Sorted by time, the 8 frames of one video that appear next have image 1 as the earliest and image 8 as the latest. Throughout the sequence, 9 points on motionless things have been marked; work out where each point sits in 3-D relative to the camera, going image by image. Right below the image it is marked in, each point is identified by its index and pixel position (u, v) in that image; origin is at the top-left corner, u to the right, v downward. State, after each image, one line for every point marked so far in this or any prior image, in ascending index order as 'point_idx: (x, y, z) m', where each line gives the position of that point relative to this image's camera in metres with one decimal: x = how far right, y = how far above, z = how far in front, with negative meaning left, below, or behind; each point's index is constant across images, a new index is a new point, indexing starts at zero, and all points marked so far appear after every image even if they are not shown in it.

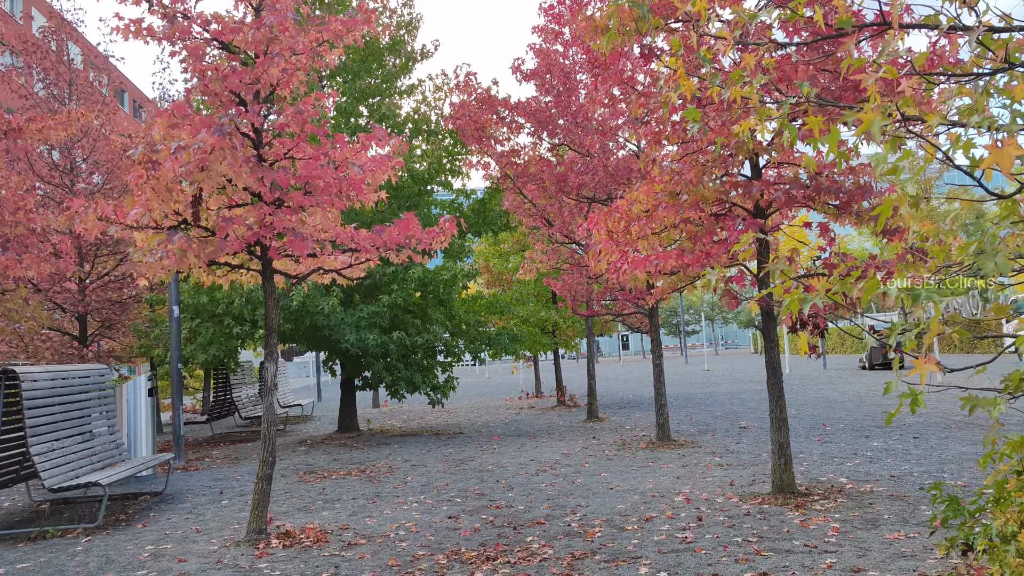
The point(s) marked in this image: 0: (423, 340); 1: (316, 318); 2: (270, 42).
0: (-1.3, -0.8, +13.5) m
1: (-2.8, -0.4, +12.6) m
2: (-1.8, +1.9, +6.7) m
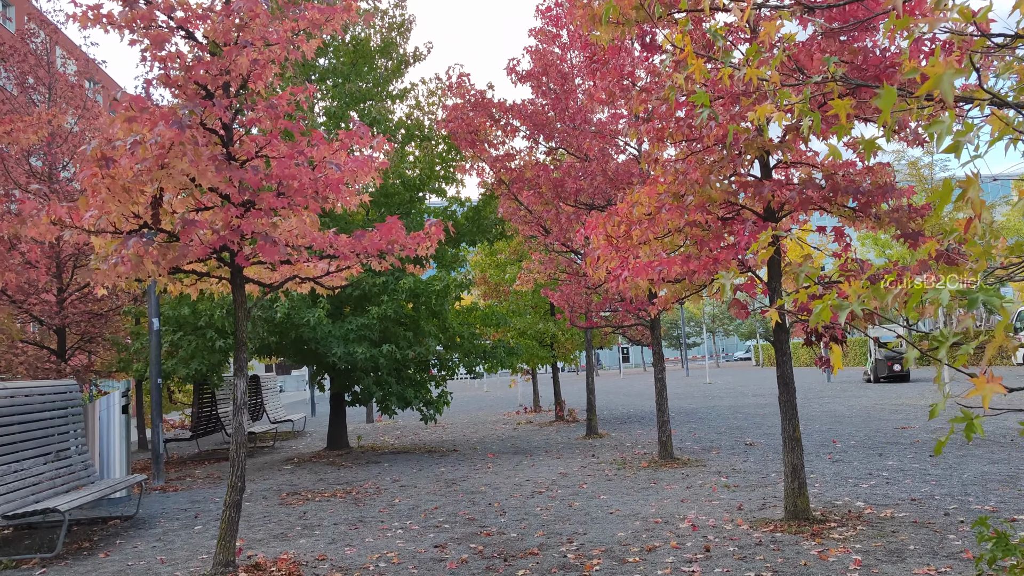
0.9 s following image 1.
0: (-1.4, -0.9, +13.0) m
1: (-2.8, -0.6, +12.1) m
2: (-1.9, +1.8, +6.2) m
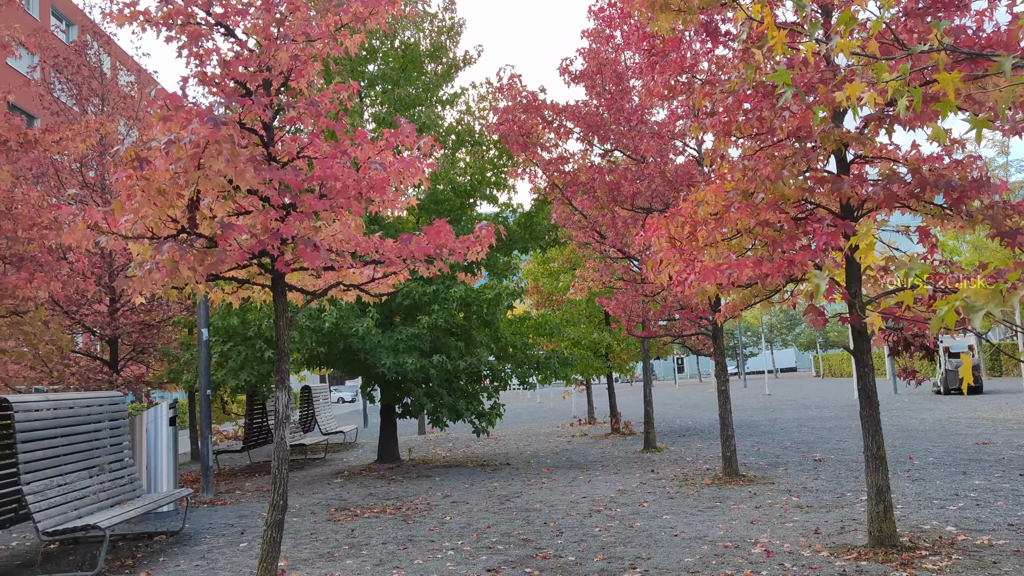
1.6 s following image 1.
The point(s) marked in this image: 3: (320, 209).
0: (-0.6, -1.1, +12.6) m
1: (-2.1, -0.7, +11.8) m
2: (-1.5, +1.7, +5.9) m
3: (-1.2, +0.5, +5.7) m
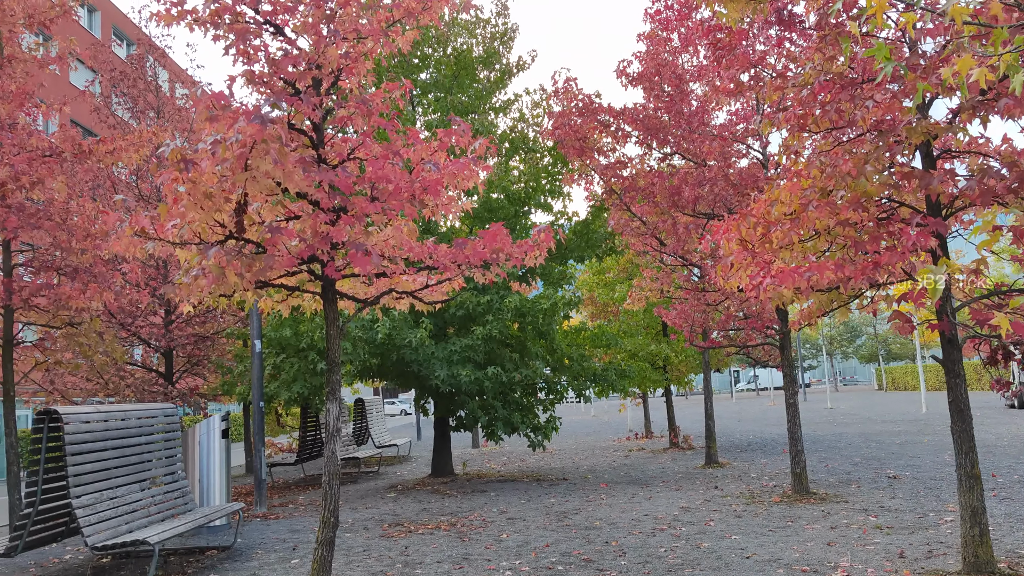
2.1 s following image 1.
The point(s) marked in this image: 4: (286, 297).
0: (+0.1, -1.2, +12.3) m
1: (-1.4, -0.8, +11.5) m
2: (-1.2, +1.7, +5.7) m
3: (-0.9, +0.5, +5.5) m
4: (-1.7, -0.1, +6.5) m
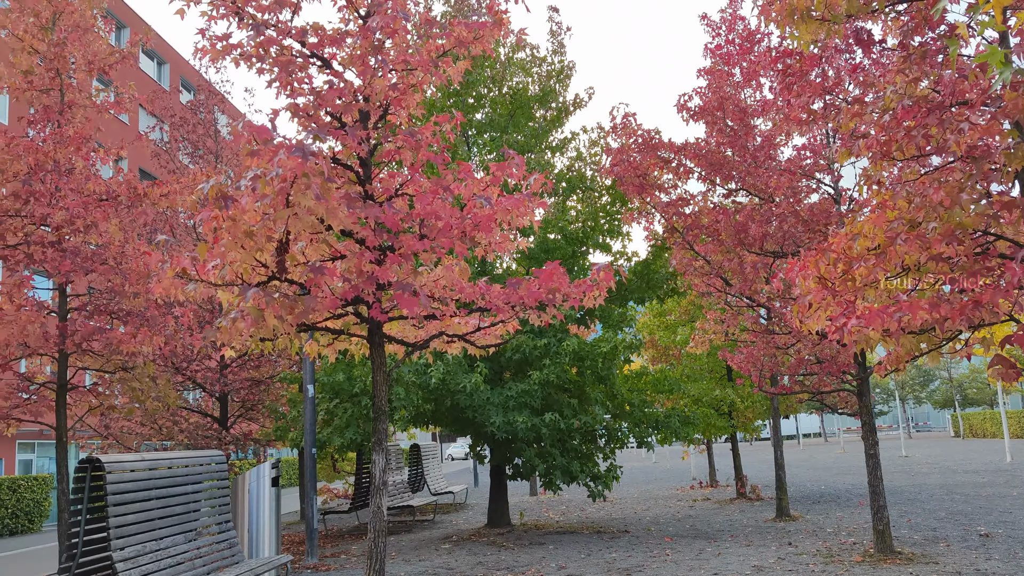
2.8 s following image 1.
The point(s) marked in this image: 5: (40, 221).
0: (+0.9, -1.8, +11.8) m
1: (-0.7, -1.4, +11.2) m
2: (-0.8, +1.4, +5.4) m
3: (-0.5, +0.2, +5.2) m
4: (-1.3, -0.4, +6.2) m
5: (-4.8, +0.7, +9.1) m
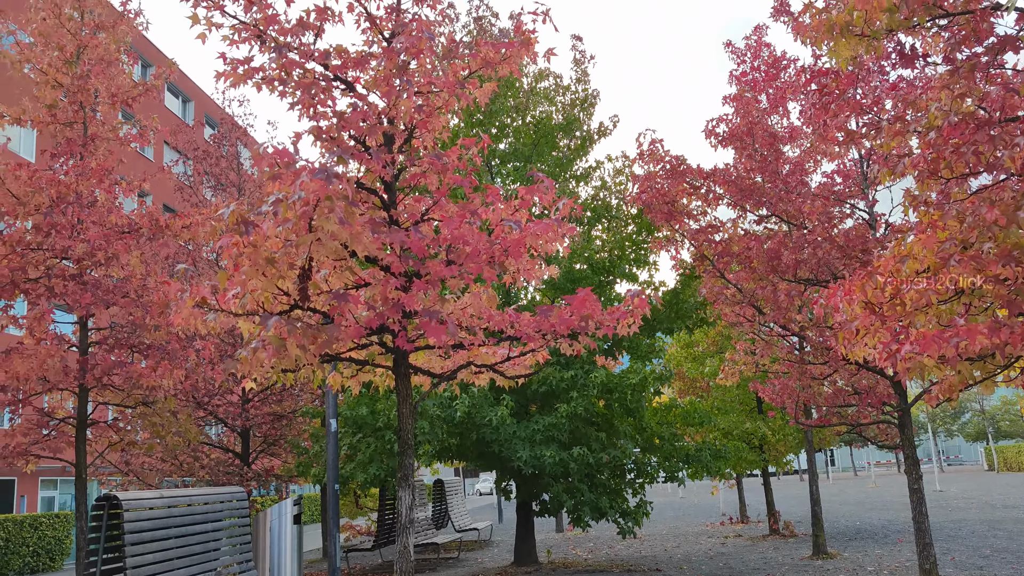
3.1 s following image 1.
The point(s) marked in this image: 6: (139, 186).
0: (+1.2, -2.2, +11.5) m
1: (-0.3, -1.8, +10.9) m
2: (-0.7, +1.3, +5.3) m
3: (-0.4, +0.1, +5.0) m
4: (-1.1, -0.6, +6.0) m
5: (-4.5, +0.3, +9.0) m
6: (-4.3, +1.2, +10.3) m
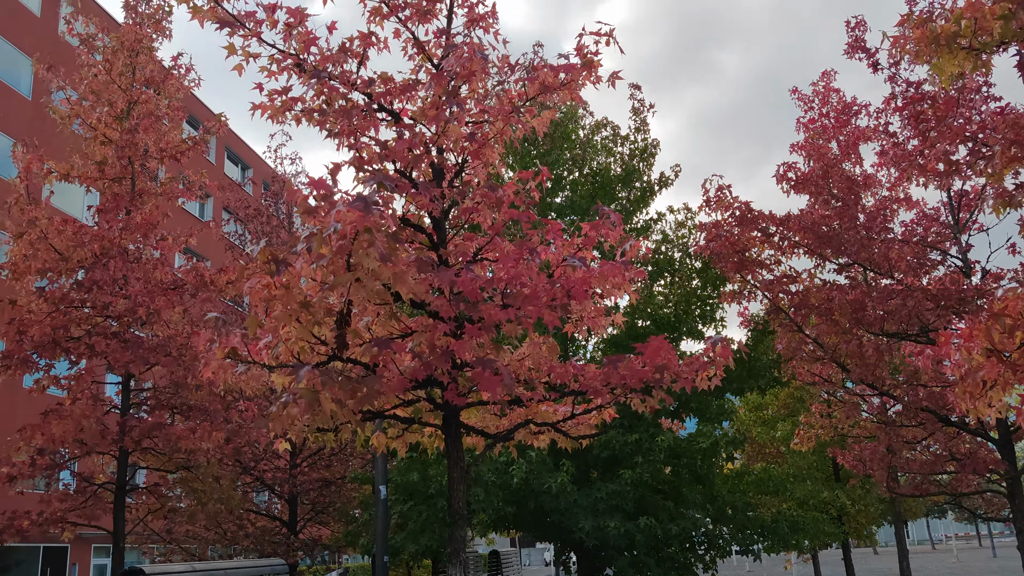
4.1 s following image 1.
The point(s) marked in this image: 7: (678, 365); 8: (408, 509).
0: (+2.0, -2.8, +10.6) m
1: (+0.3, -2.4, +10.2) m
2: (-0.3, +1.0, +4.8) m
3: (0.0, -0.2, +4.4) m
4: (-0.7, -0.9, +5.4) m
5: (-4.0, -0.2, +8.6) m
6: (-3.7, +0.5, +10.0) m
7: (+0.9, -0.4, +4.9) m
8: (-1.4, -2.9, +11.7) m
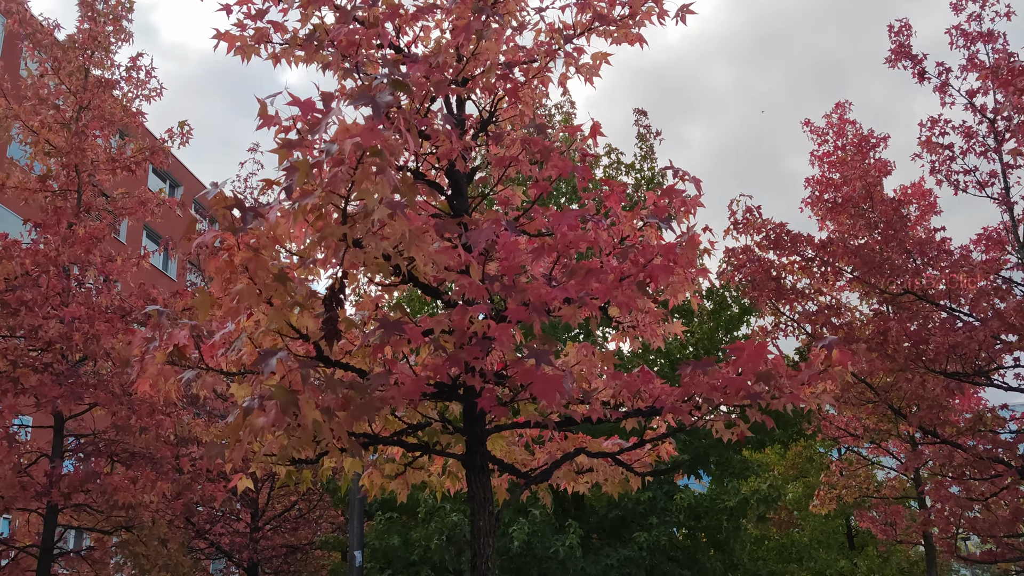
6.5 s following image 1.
0: (+1.9, -3.2, +9.2) m
1: (+0.3, -2.7, +8.8) m
2: (-0.1, +1.1, +3.6) m
3: (+0.2, -0.1, +3.2) m
4: (-0.5, -0.9, +4.1) m
5: (-3.9, -0.4, +7.3) m
6: (-3.7, +0.2, +8.7) m
7: (+1.1, -0.4, +3.7) m
8: (-1.5, -3.3, +10.2) m
